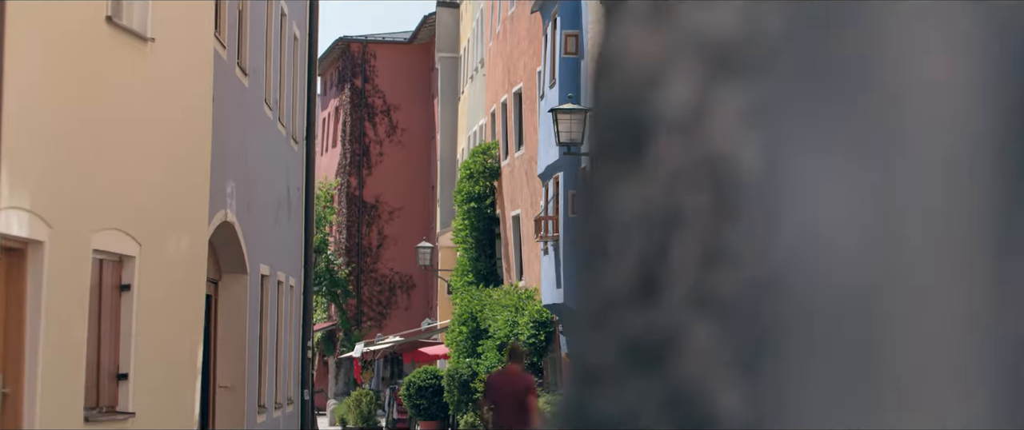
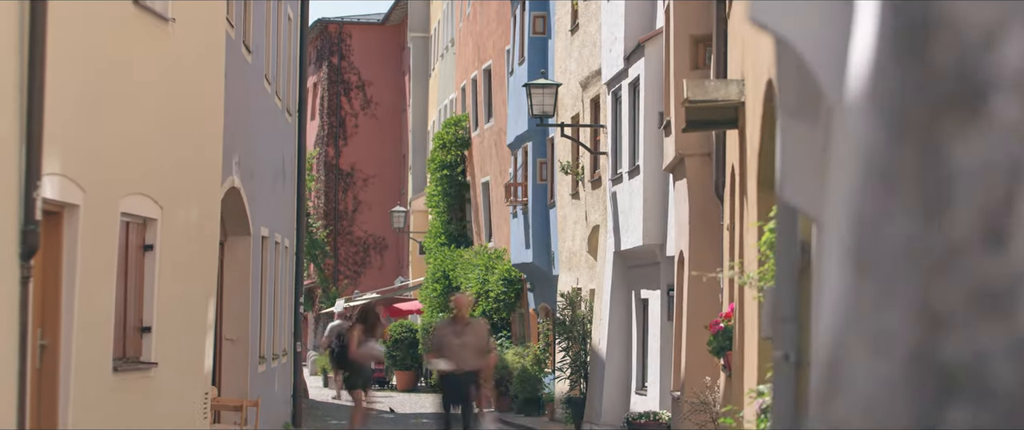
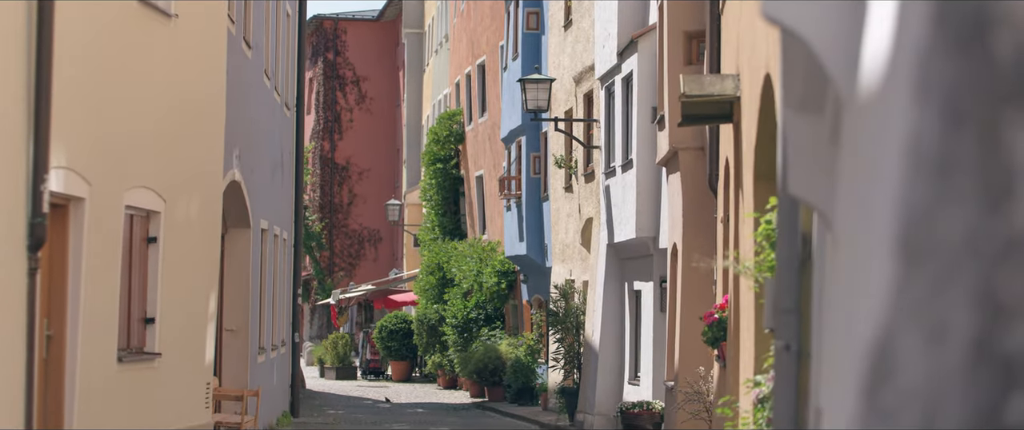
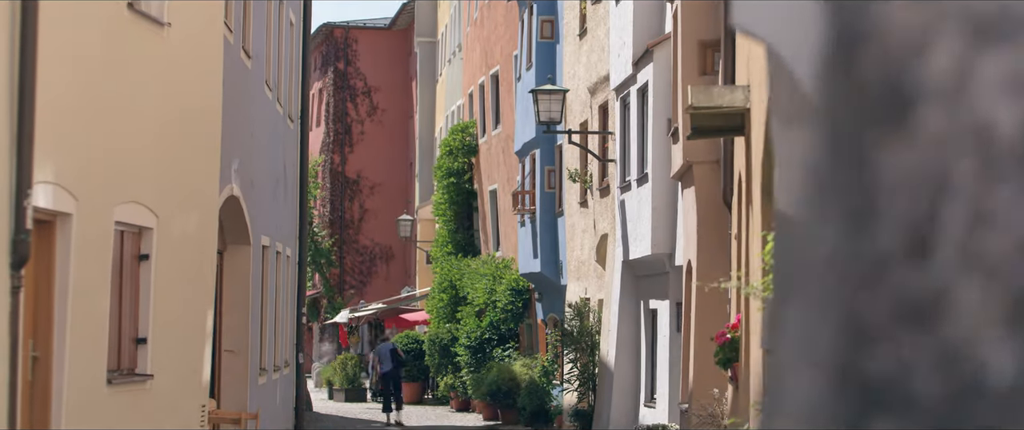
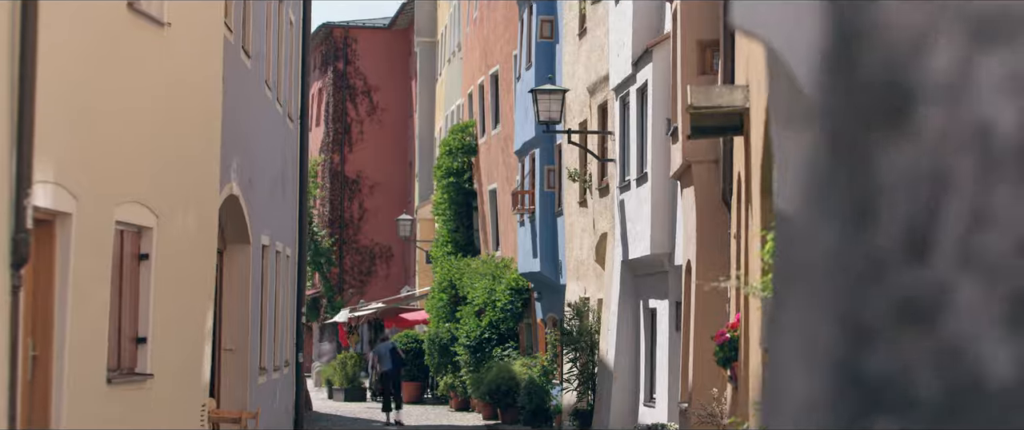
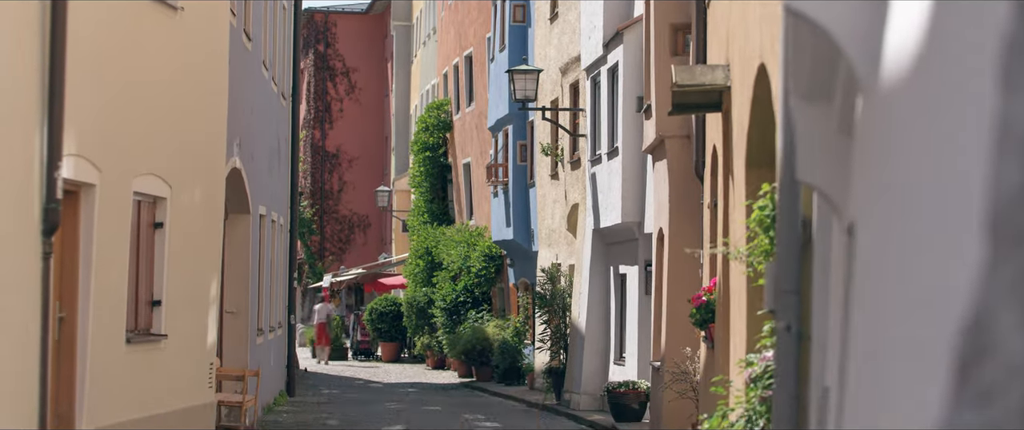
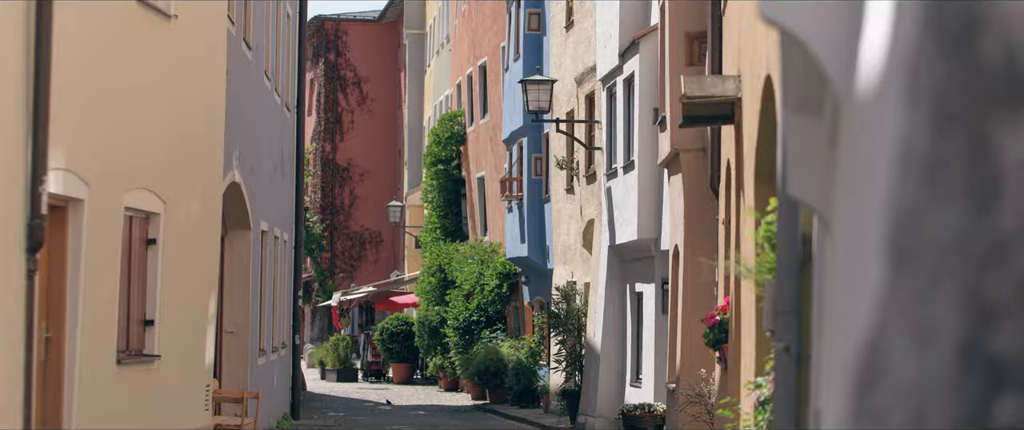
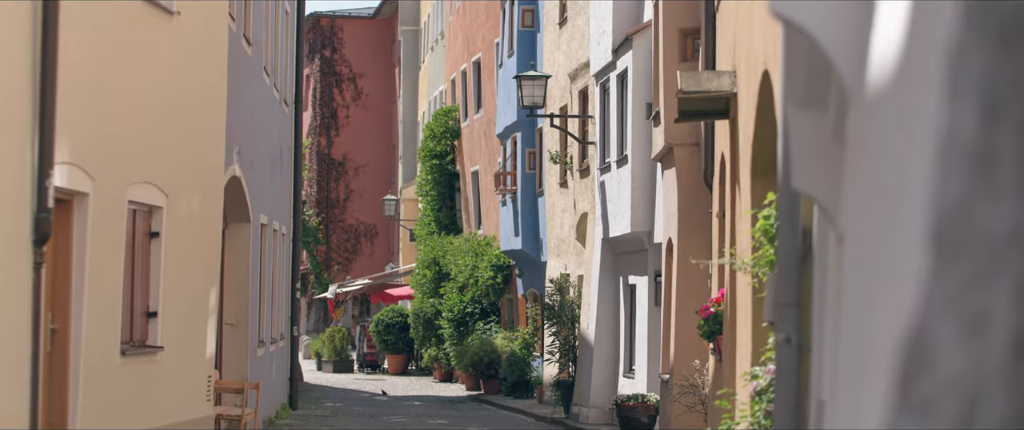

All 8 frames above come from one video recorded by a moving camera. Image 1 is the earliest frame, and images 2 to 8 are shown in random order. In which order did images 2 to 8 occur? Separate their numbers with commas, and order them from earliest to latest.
4, 2, 3, 8, 6, 7, 5
